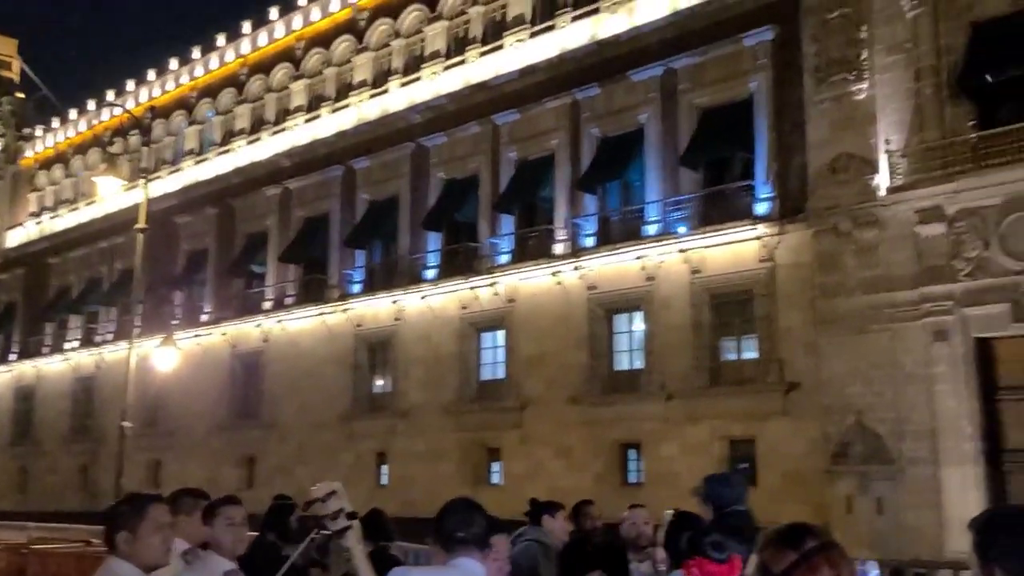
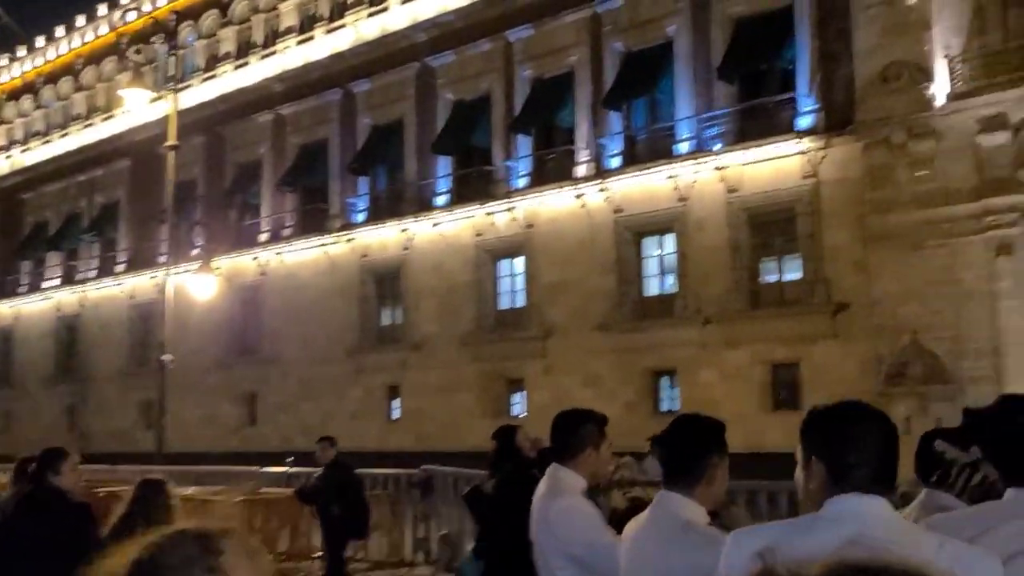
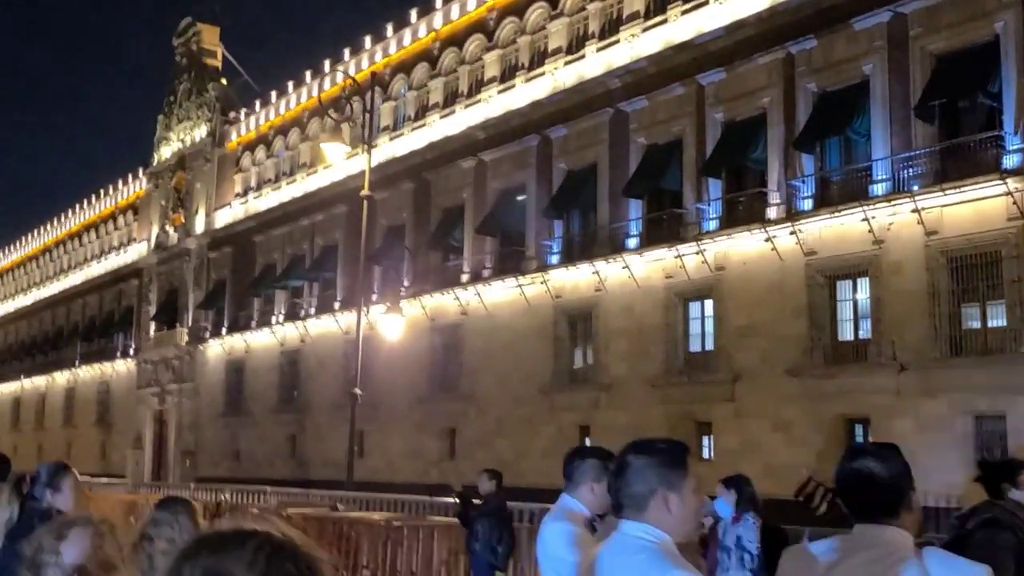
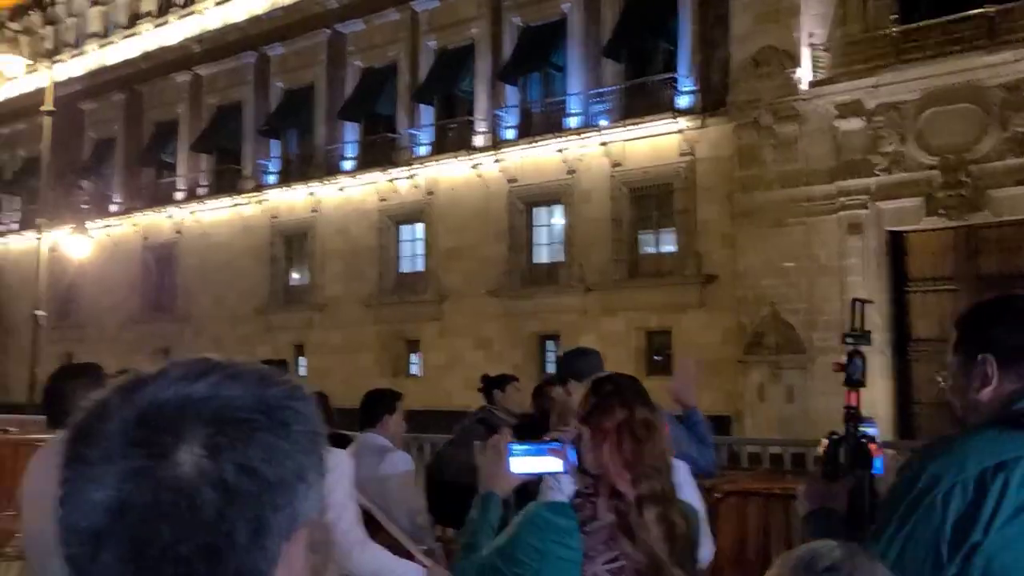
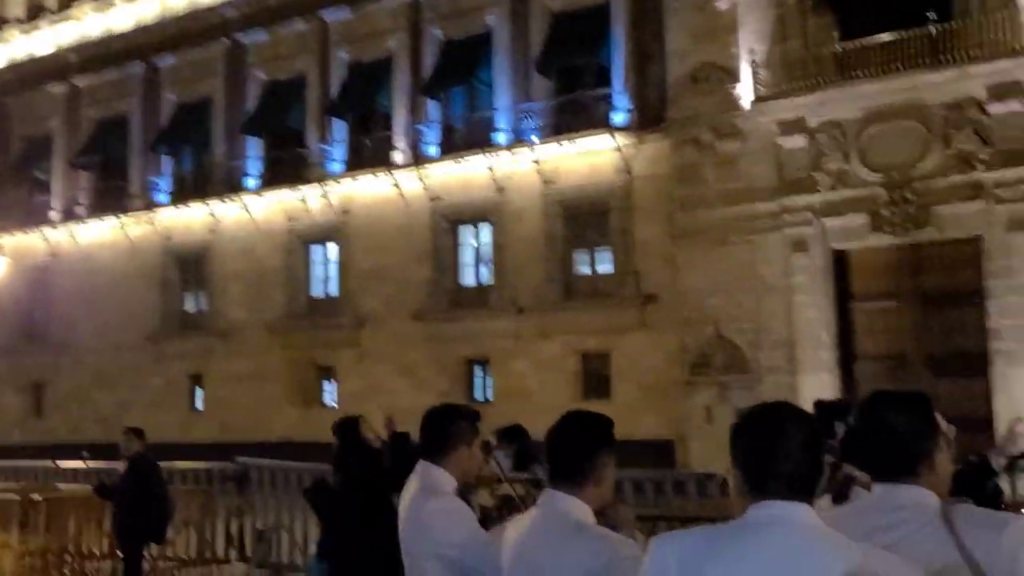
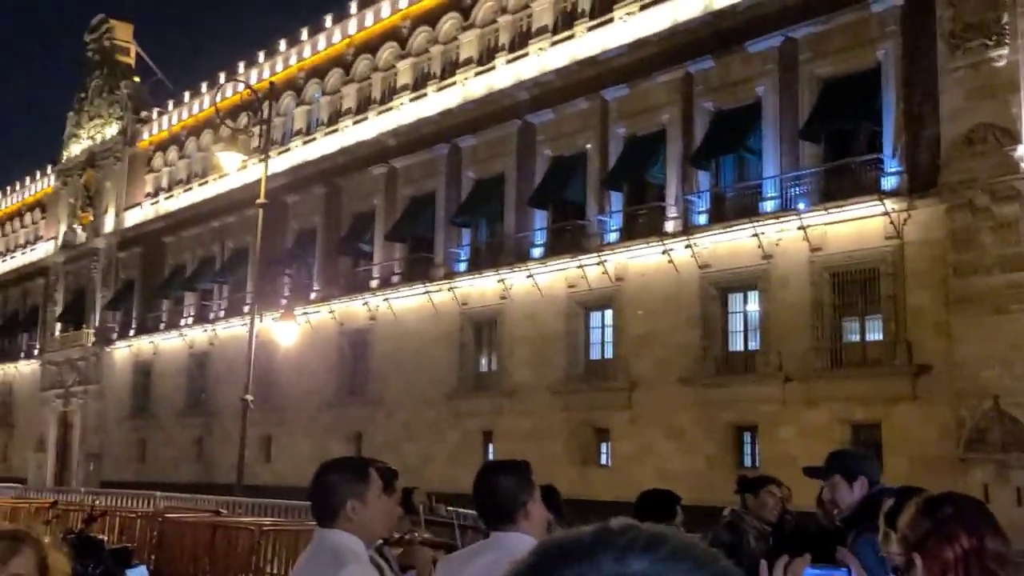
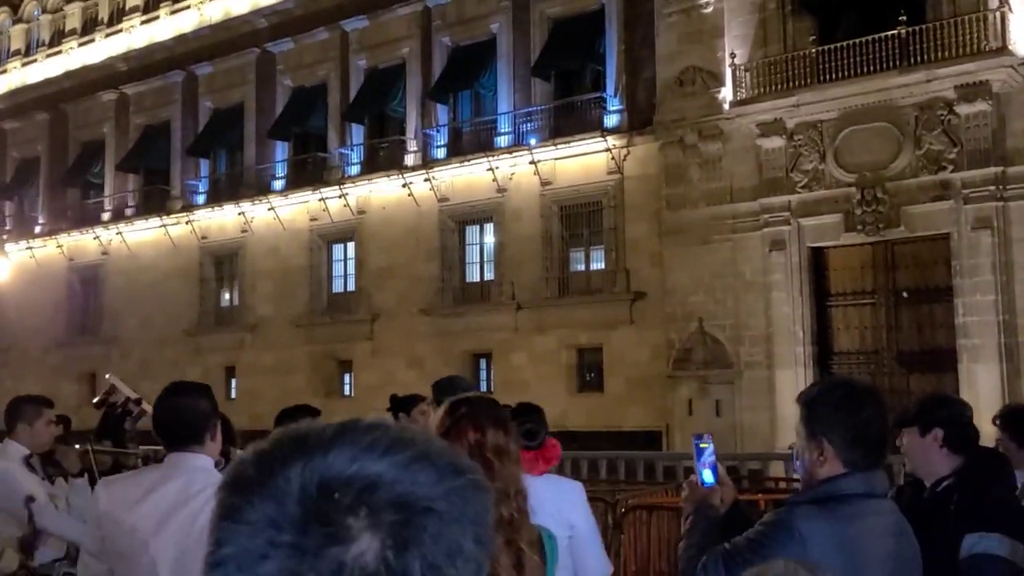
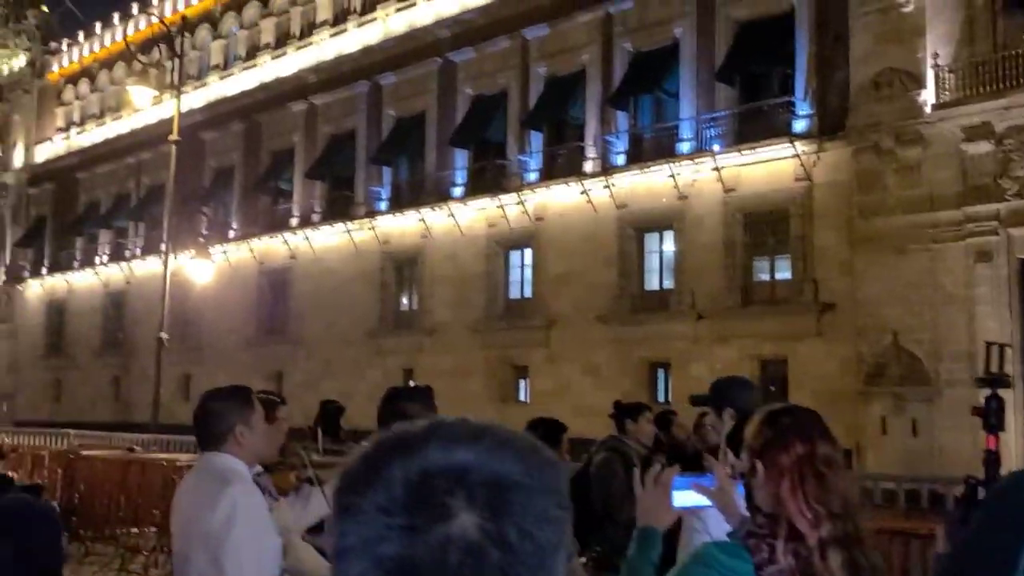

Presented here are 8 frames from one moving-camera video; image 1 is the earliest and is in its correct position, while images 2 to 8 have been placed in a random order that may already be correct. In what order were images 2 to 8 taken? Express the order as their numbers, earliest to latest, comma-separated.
7, 4, 8, 6, 3, 2, 5
